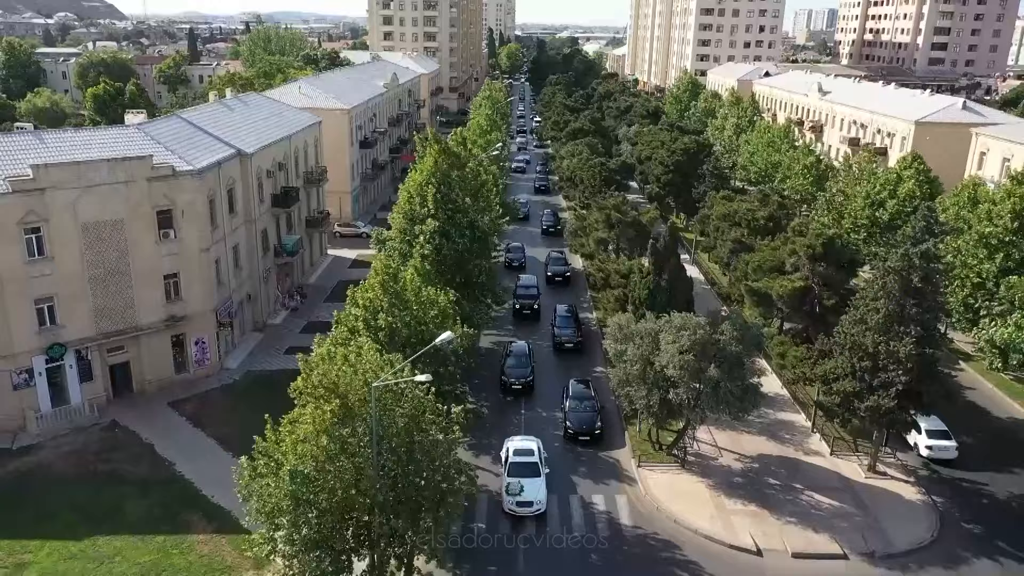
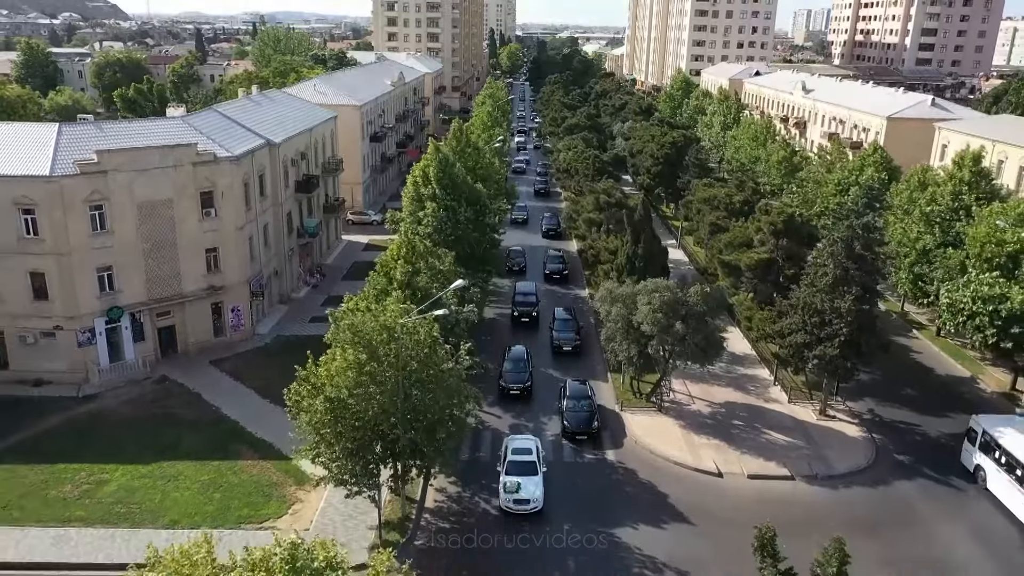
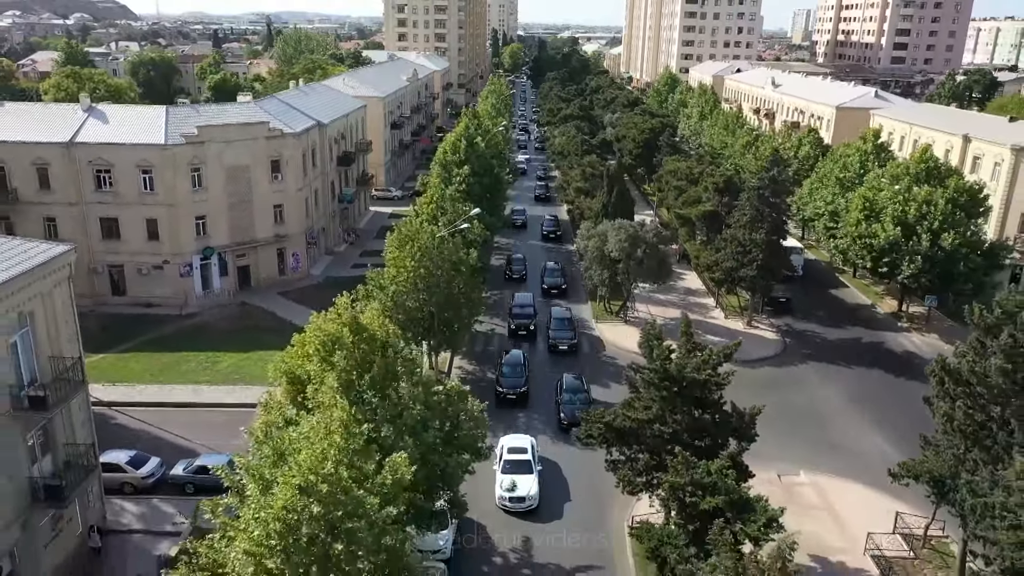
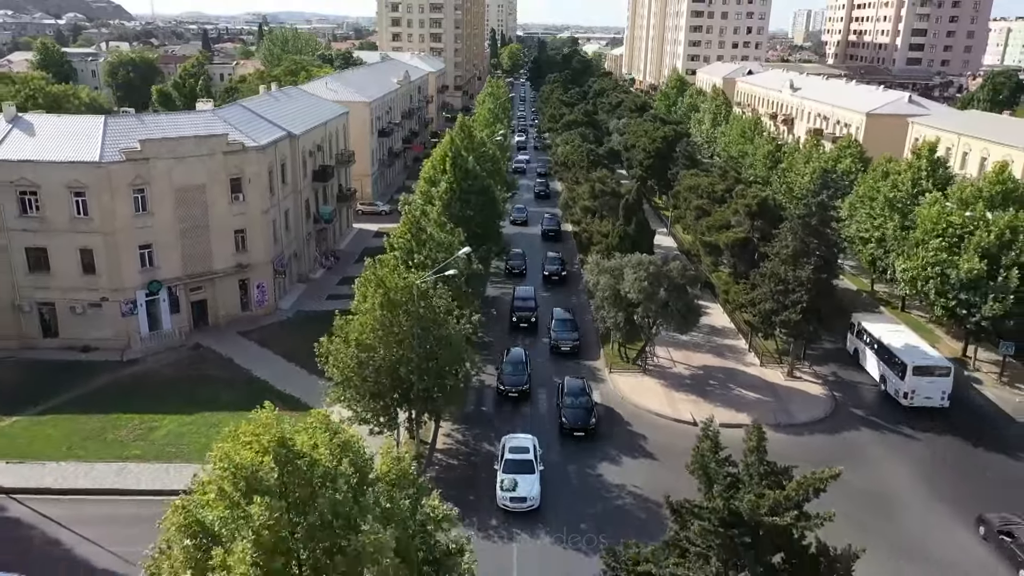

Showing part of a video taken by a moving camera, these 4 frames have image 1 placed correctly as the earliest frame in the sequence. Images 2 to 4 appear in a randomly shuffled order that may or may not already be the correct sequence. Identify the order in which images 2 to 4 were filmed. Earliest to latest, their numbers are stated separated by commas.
2, 4, 3
